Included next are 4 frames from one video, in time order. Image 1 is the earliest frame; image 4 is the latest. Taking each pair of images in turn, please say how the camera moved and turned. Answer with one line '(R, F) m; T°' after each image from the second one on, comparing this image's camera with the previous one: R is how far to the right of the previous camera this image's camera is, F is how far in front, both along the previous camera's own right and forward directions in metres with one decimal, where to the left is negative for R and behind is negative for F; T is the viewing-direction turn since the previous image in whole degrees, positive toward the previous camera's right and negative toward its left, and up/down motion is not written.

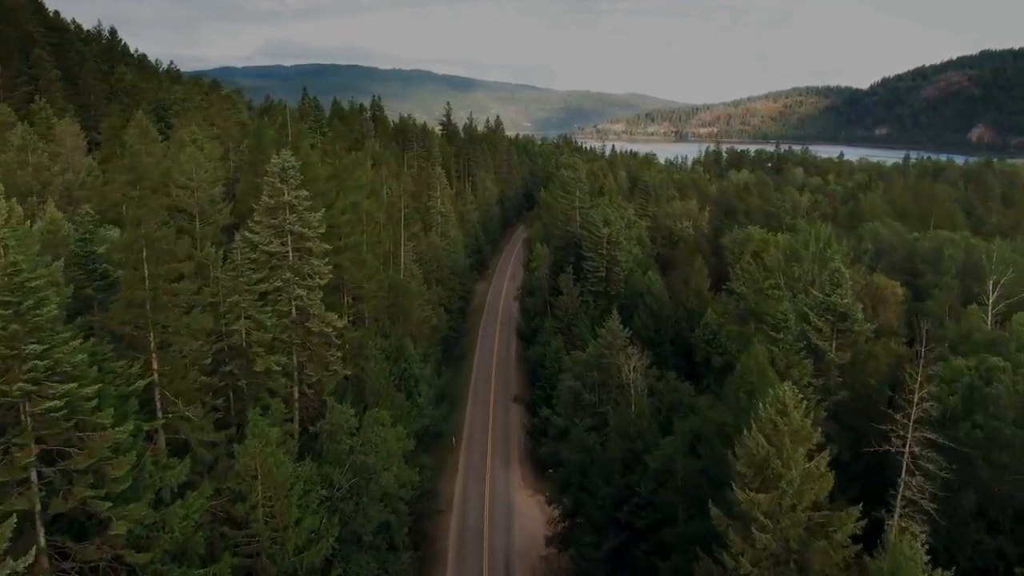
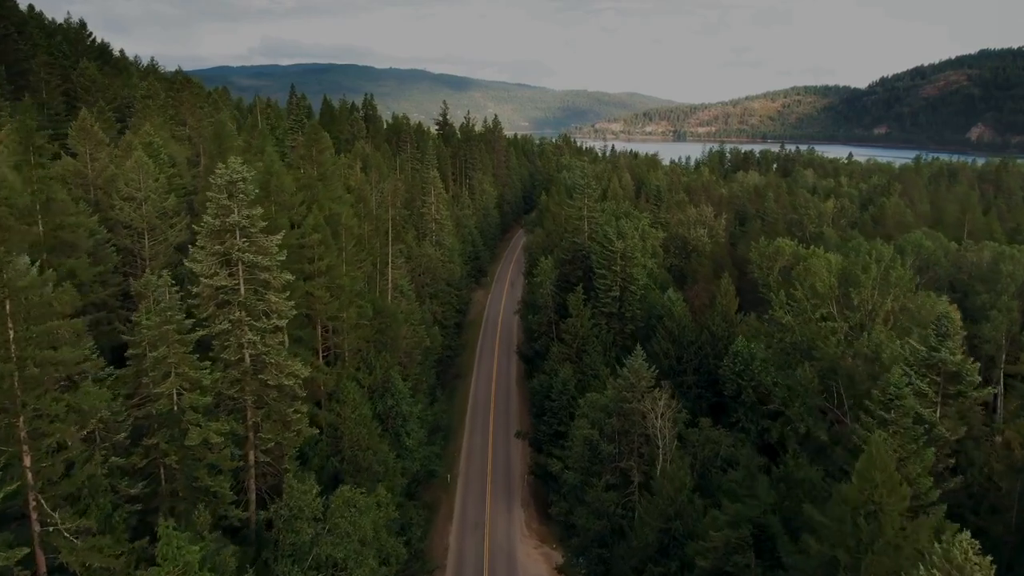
(-0.3, +6.8) m; 0°
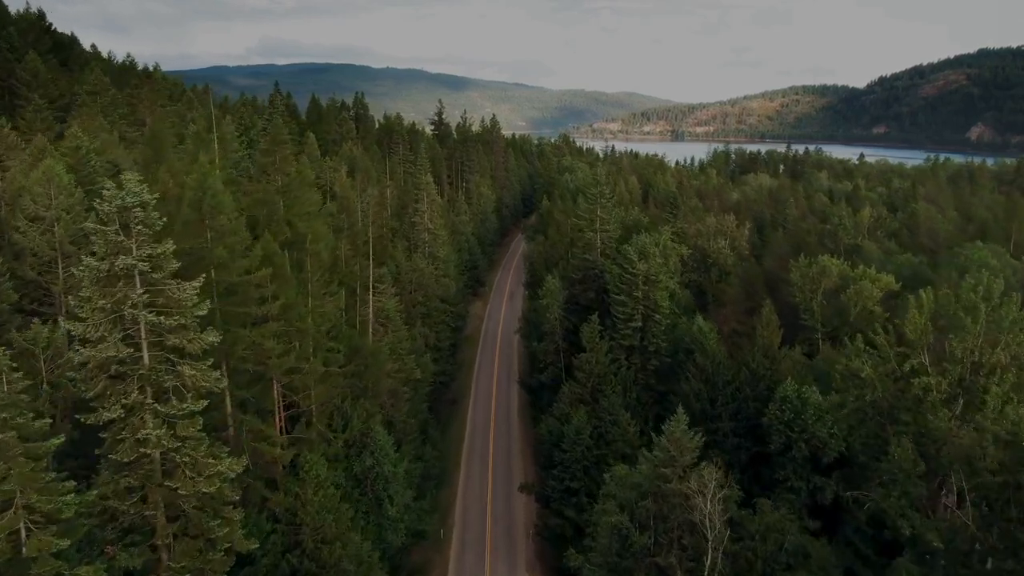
(-0.3, +7.9) m; 0°
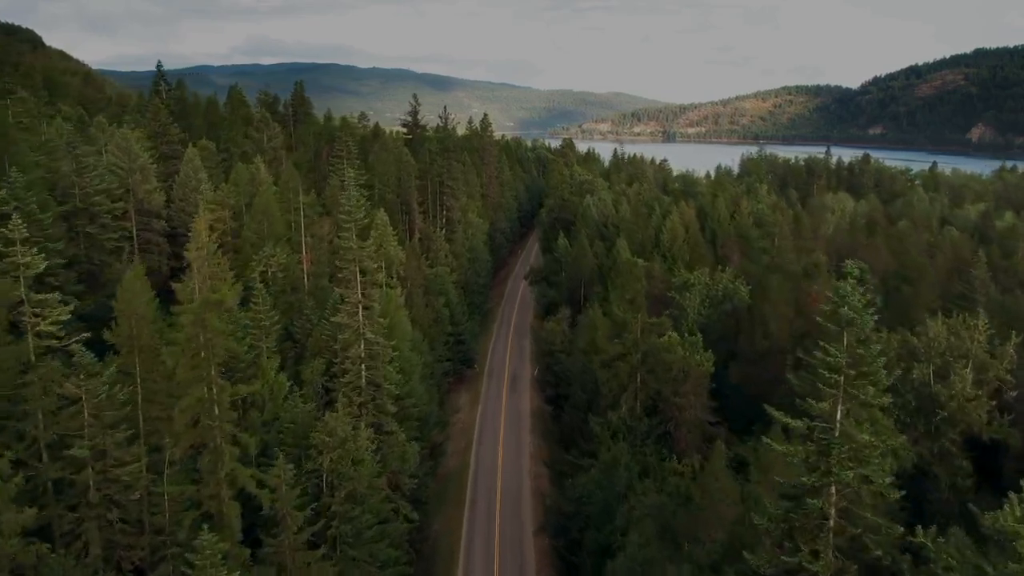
(-1.4, +38.0) m; +1°
